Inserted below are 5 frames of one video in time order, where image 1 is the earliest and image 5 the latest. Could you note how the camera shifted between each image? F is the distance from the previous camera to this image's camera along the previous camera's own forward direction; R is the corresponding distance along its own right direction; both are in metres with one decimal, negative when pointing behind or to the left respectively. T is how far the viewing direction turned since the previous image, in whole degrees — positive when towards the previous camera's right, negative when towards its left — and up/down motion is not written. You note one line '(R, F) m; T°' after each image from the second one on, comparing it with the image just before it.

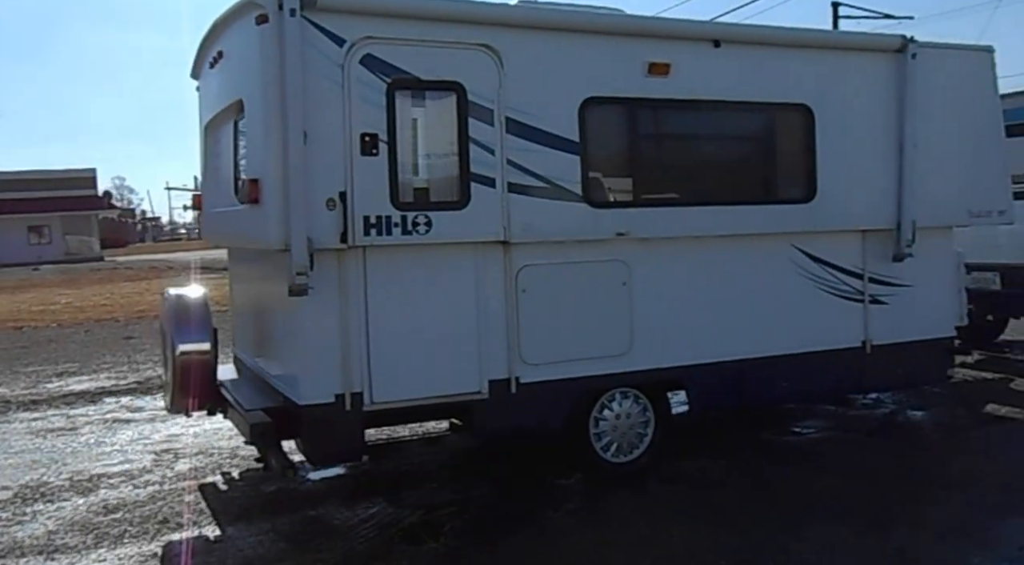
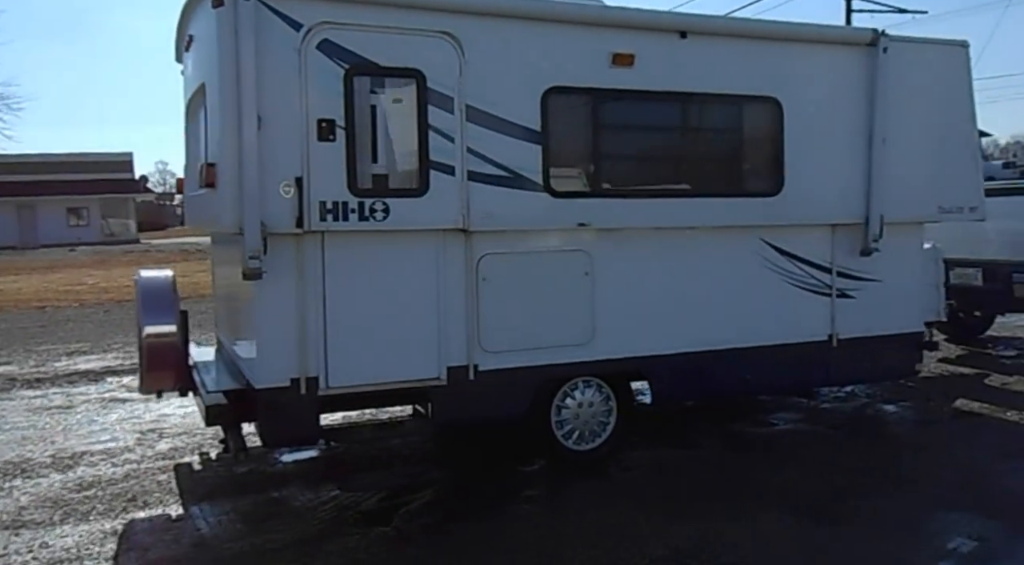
(+0.3, 0.0) m; -1°
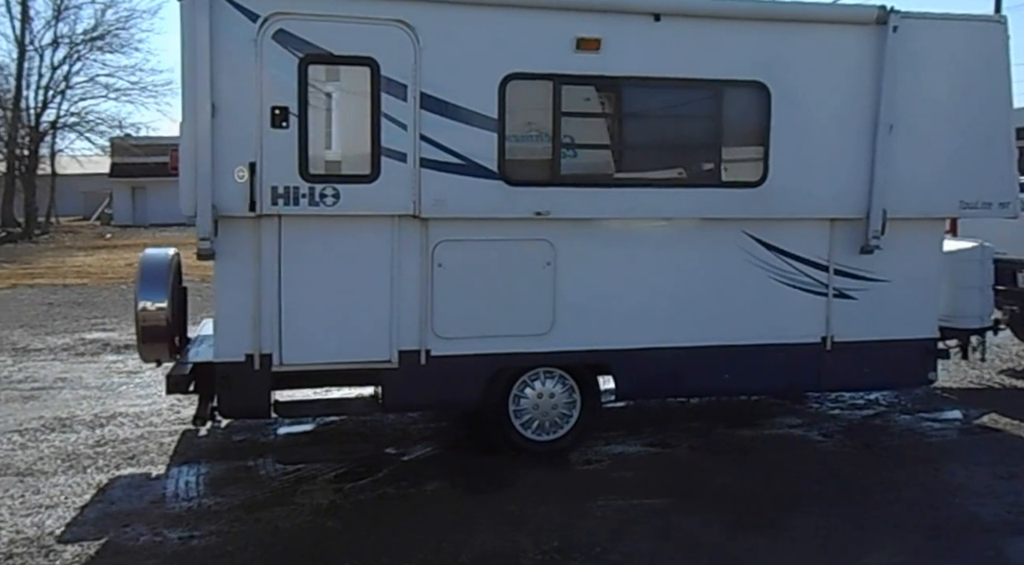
(+1.0, +0.1) m; -10°
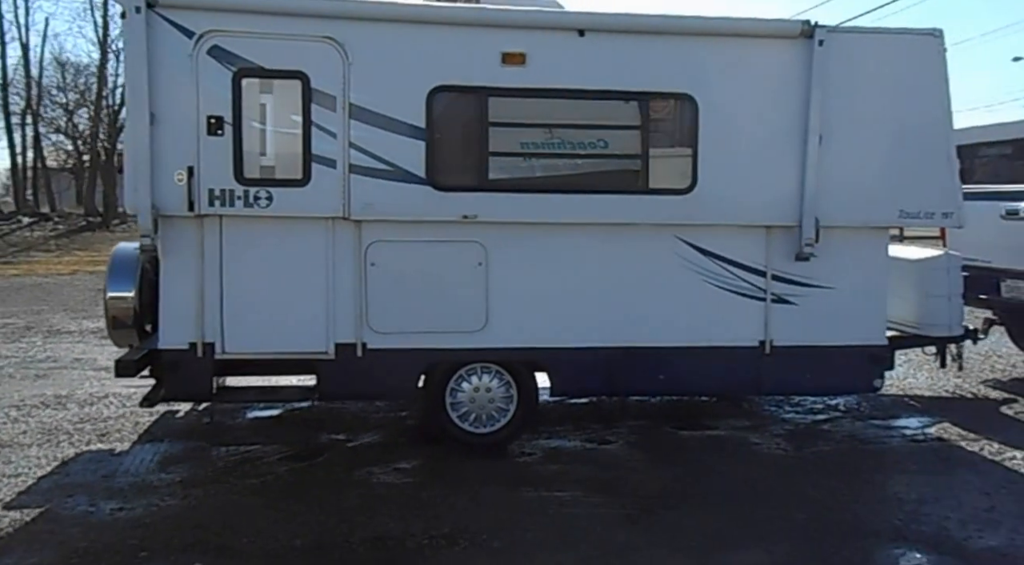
(+0.8, -0.1) m; -4°
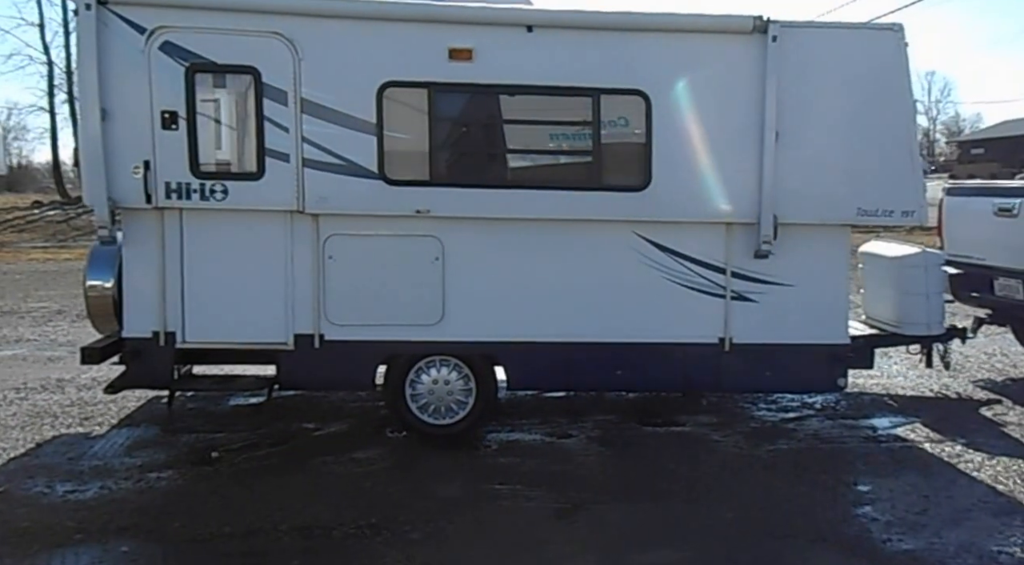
(+0.5, 0.0) m; -3°
